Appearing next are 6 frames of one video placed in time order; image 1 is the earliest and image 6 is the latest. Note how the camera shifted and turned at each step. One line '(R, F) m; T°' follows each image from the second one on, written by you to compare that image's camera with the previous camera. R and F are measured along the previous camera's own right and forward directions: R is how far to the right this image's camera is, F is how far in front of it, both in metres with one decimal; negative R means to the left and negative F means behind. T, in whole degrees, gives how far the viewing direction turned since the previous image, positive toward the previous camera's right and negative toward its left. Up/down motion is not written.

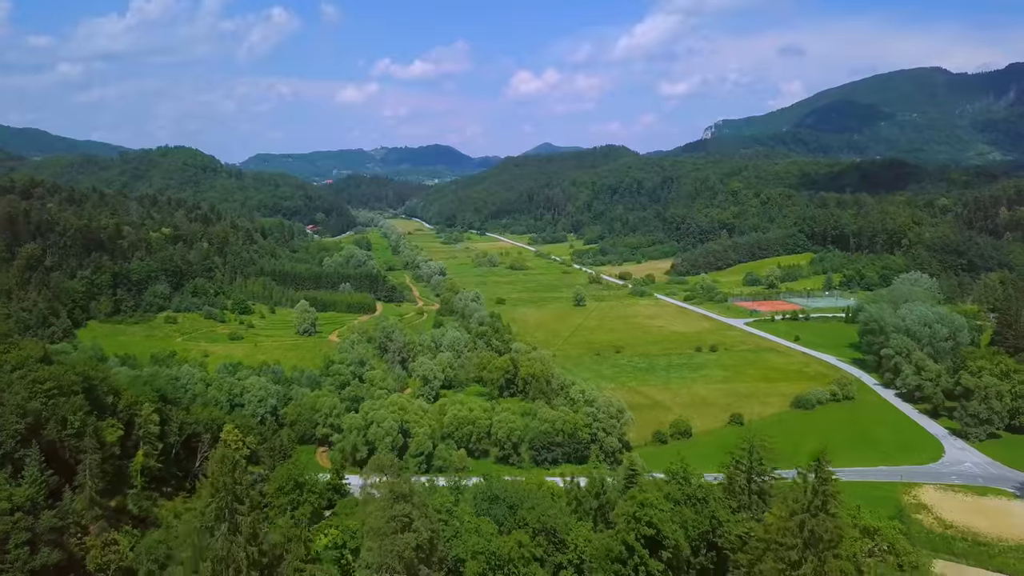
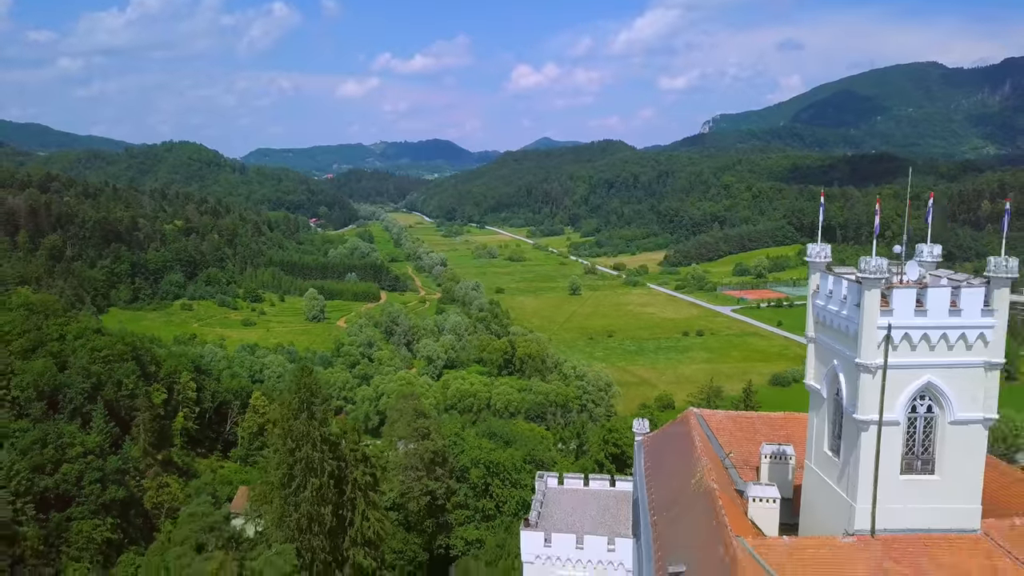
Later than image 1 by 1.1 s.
(+0.2, -5.2) m; 0°
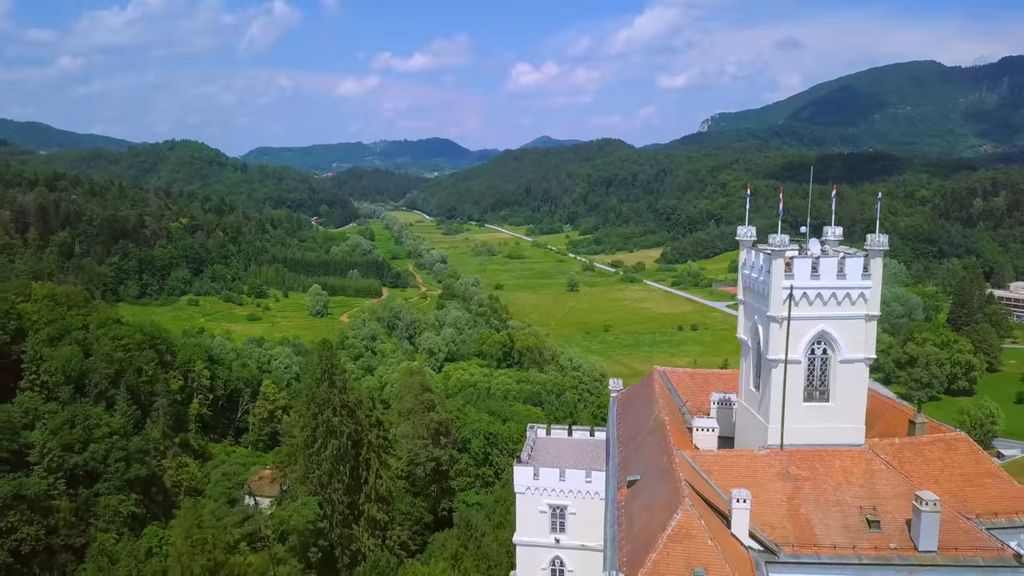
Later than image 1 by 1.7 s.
(+0.1, -2.4) m; 0°
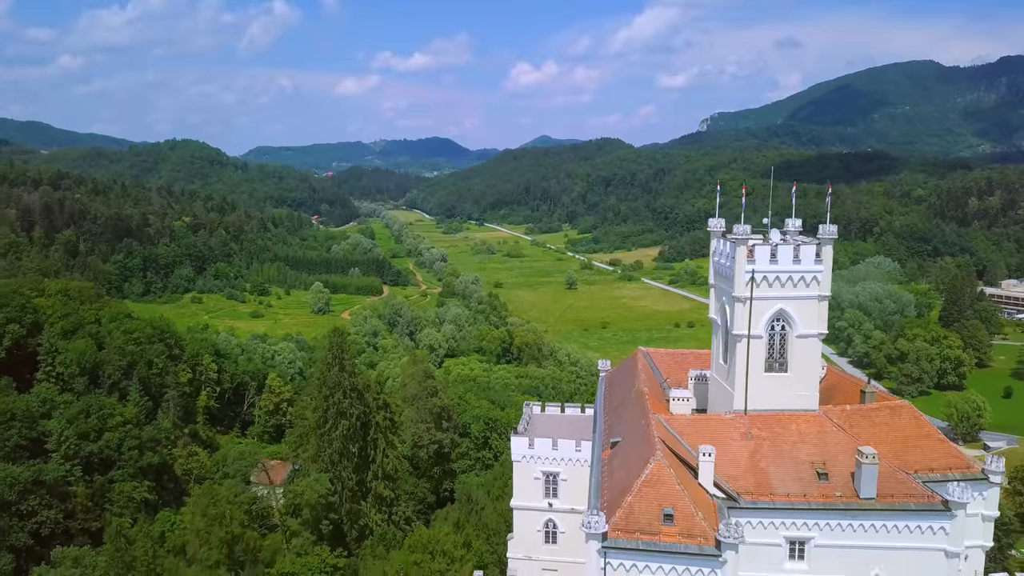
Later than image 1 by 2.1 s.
(0.0, -1.4) m; 0°
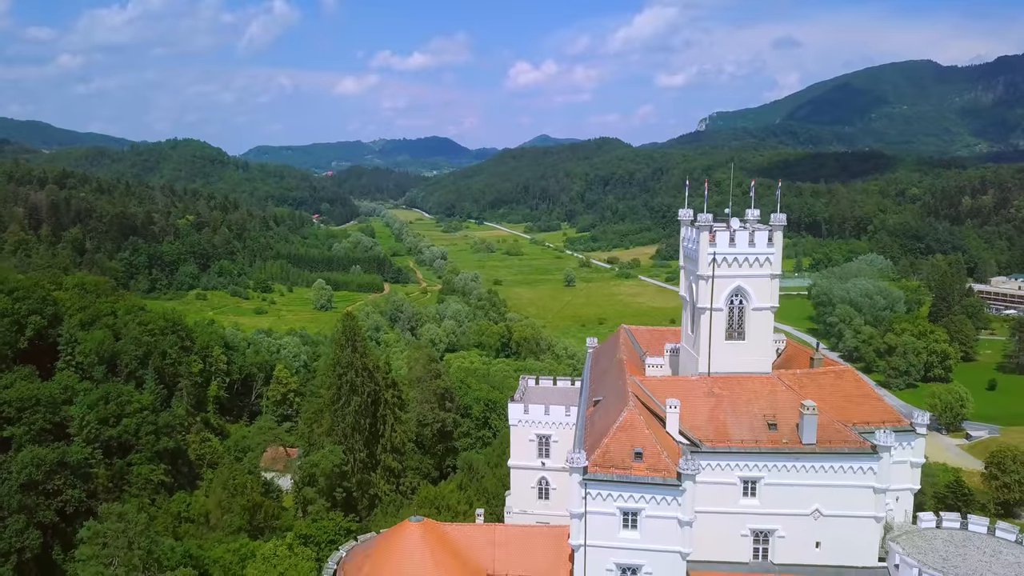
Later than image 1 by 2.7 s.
(0.0, -1.9) m; 0°
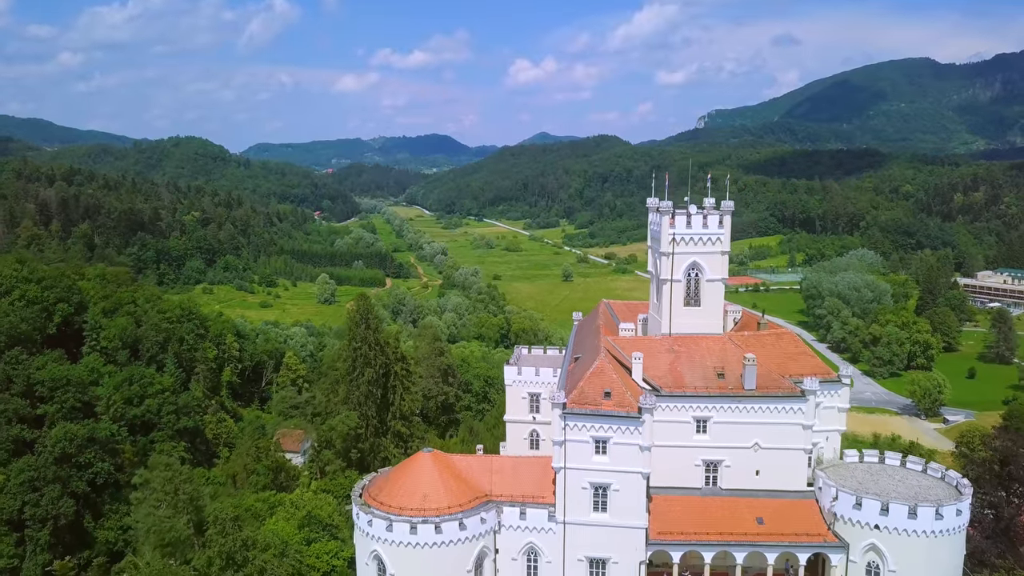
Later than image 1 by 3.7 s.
(+0.1, -2.7) m; 0°
